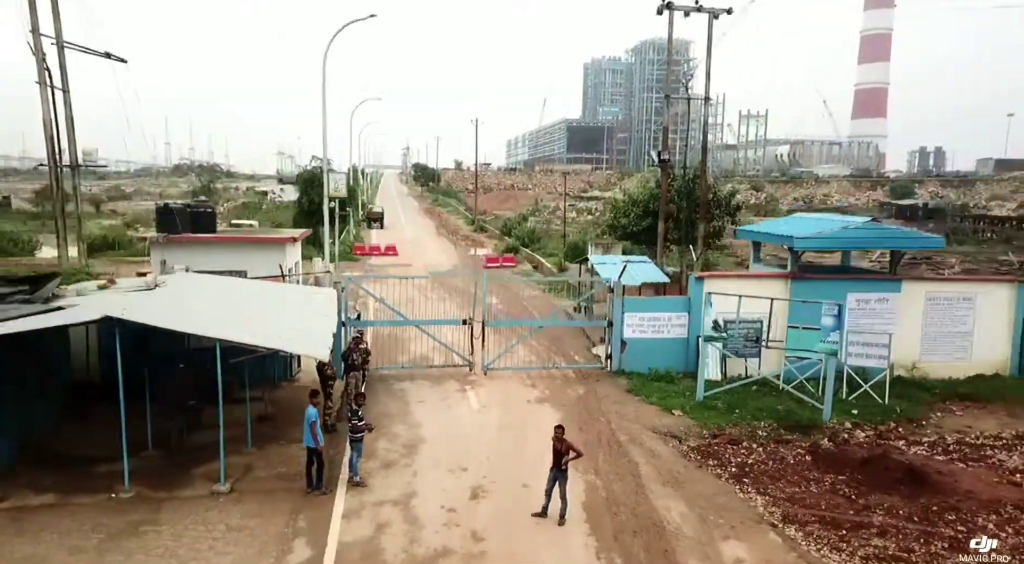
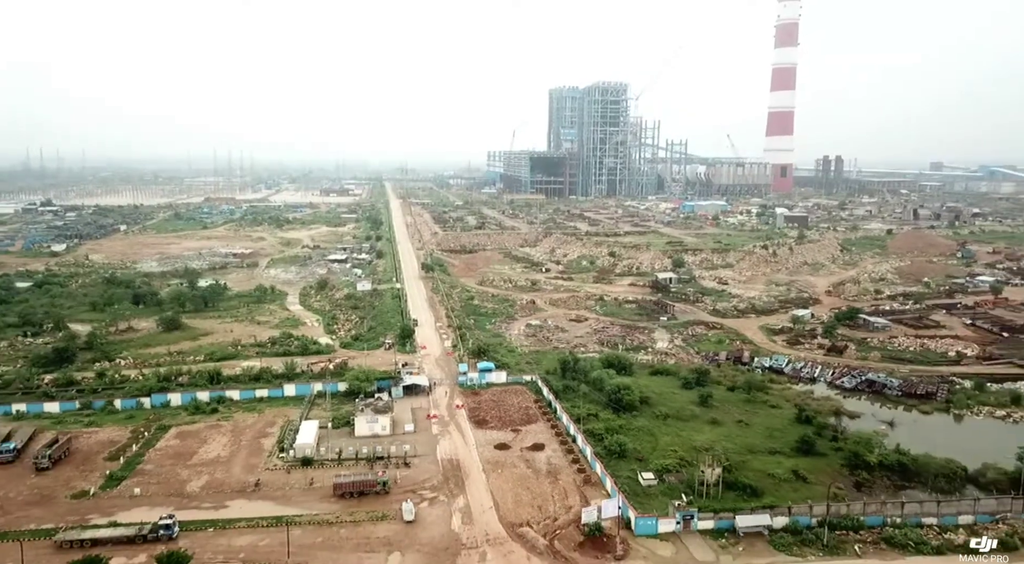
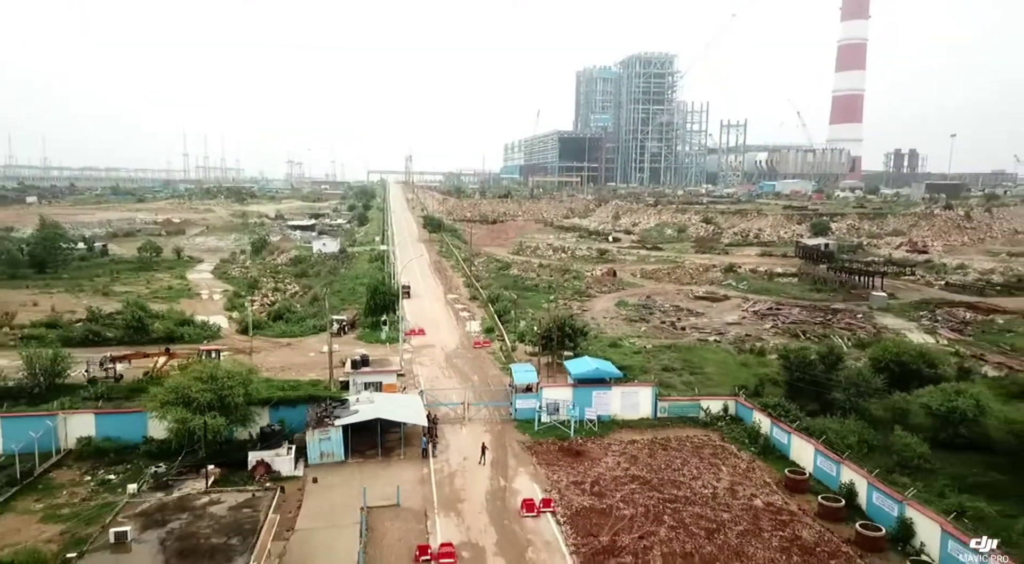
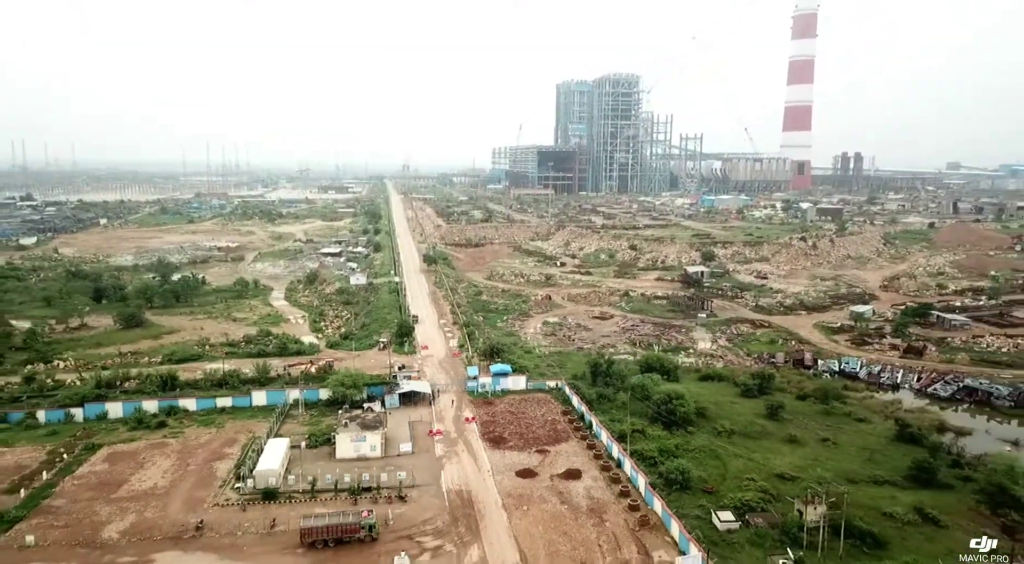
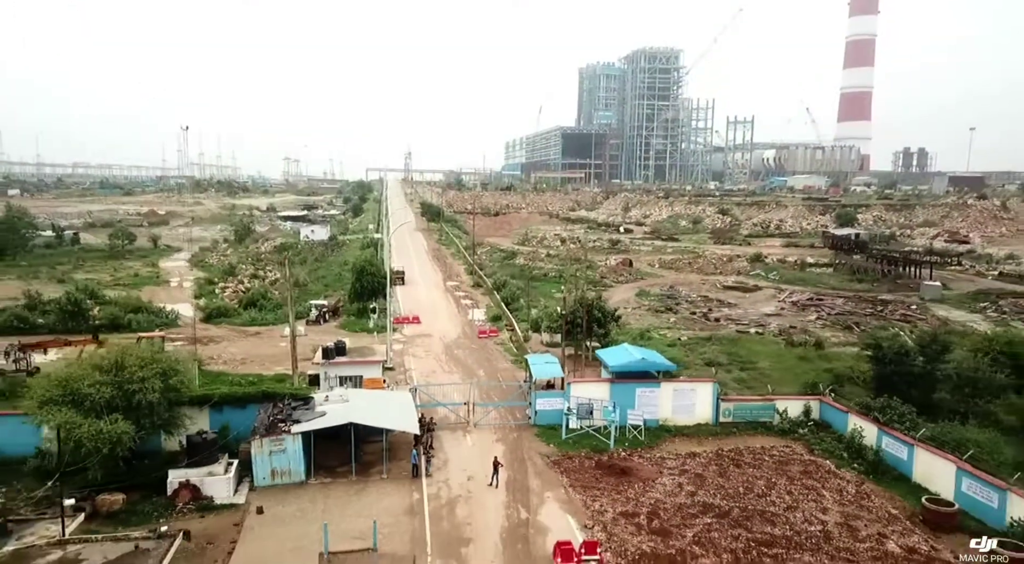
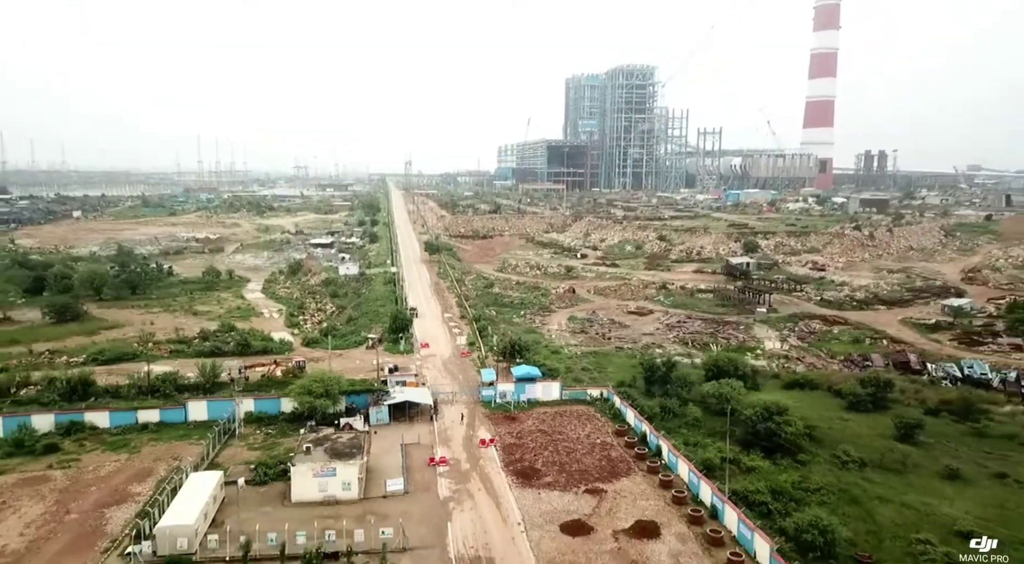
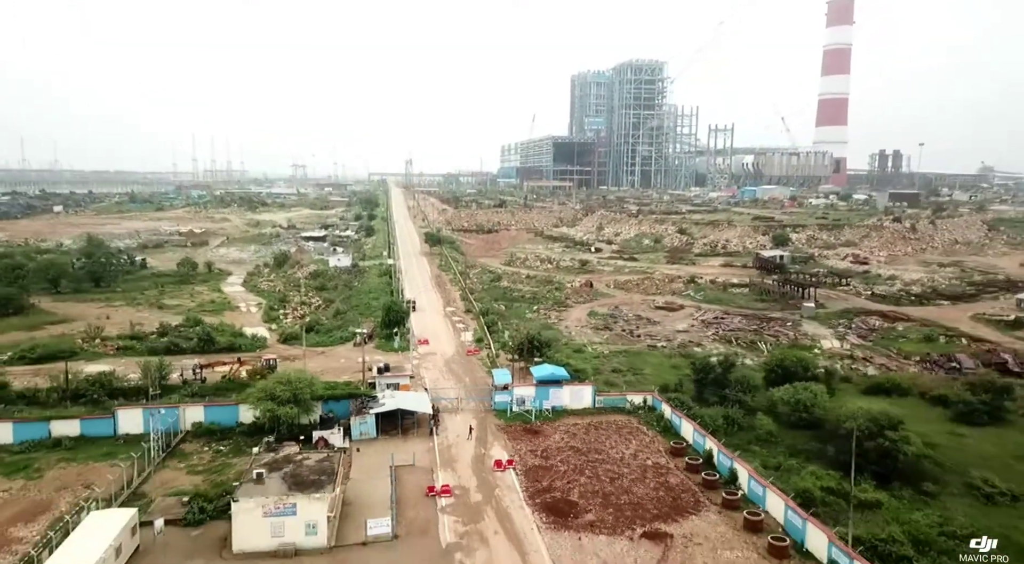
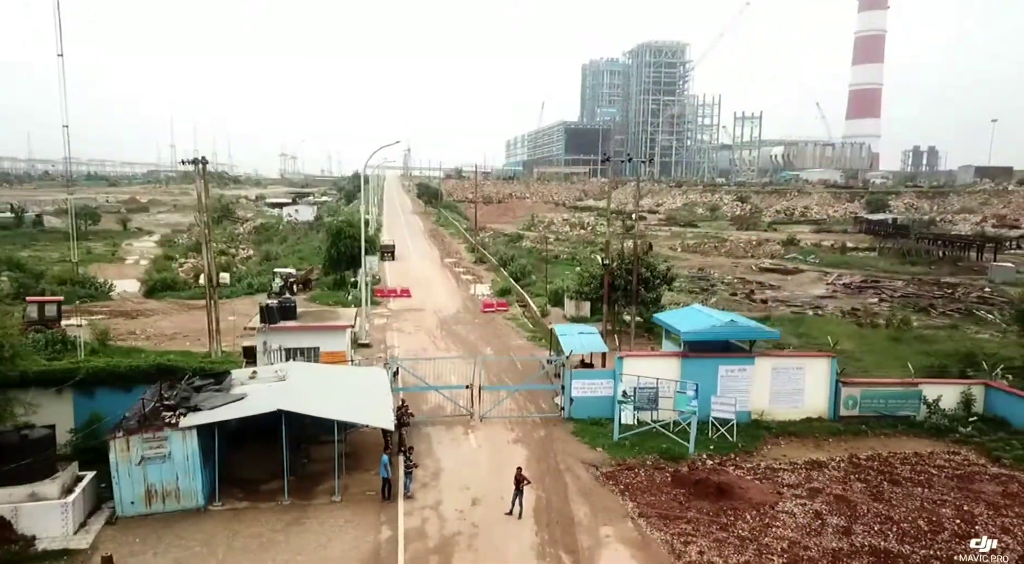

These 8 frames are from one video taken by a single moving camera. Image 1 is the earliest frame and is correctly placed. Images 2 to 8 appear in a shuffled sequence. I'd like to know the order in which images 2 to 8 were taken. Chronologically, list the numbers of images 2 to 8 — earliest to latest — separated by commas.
8, 5, 3, 7, 6, 4, 2
